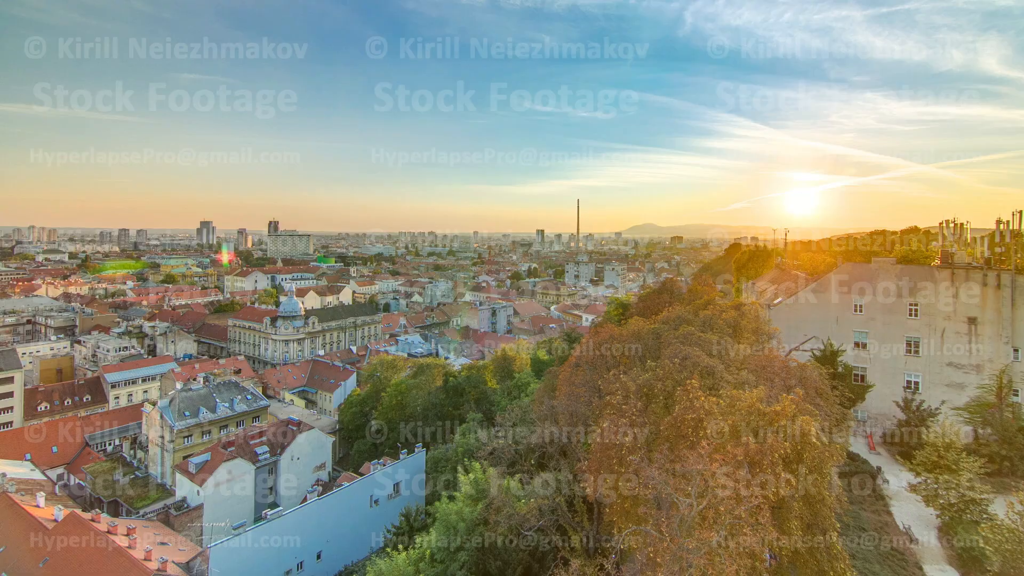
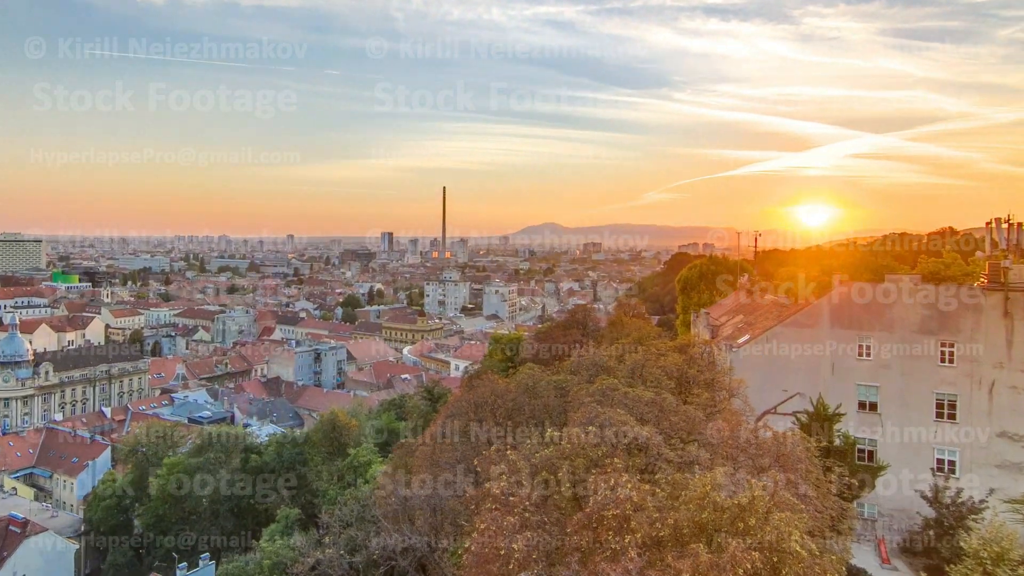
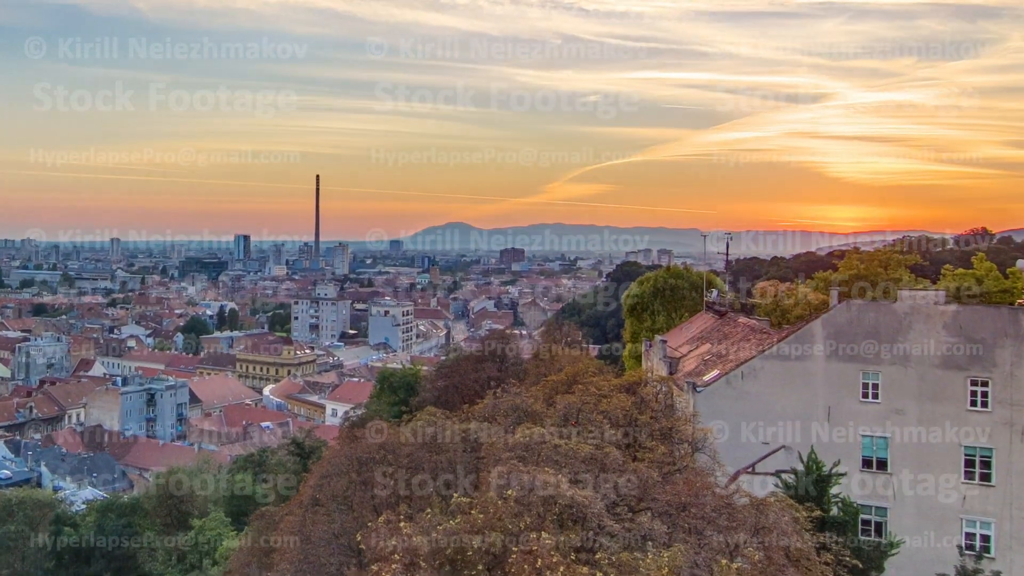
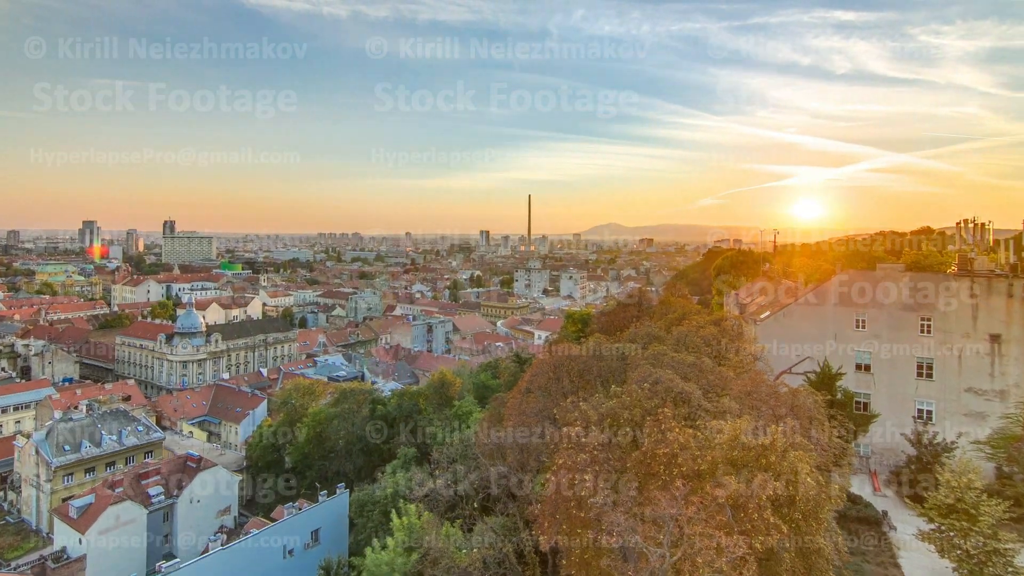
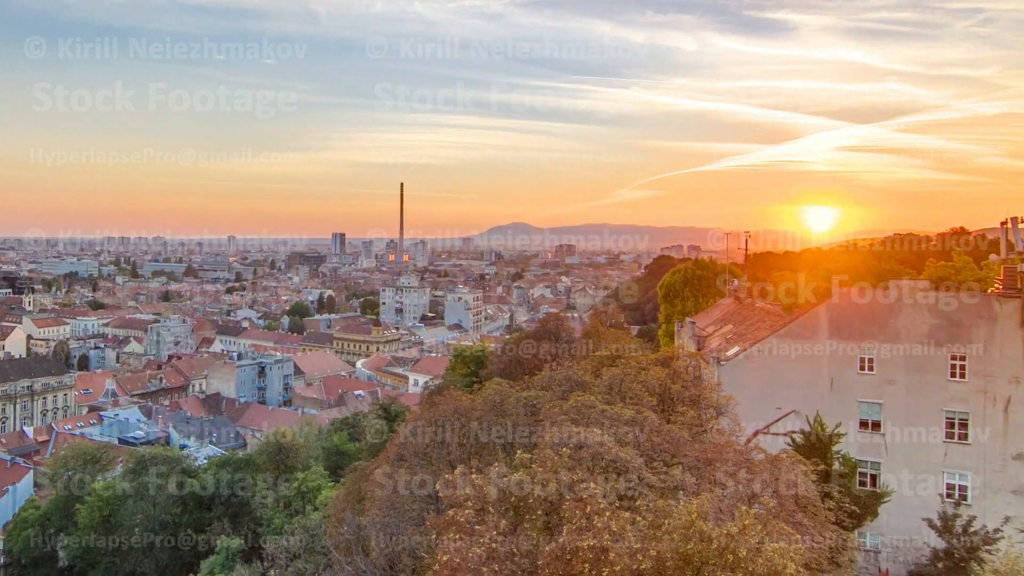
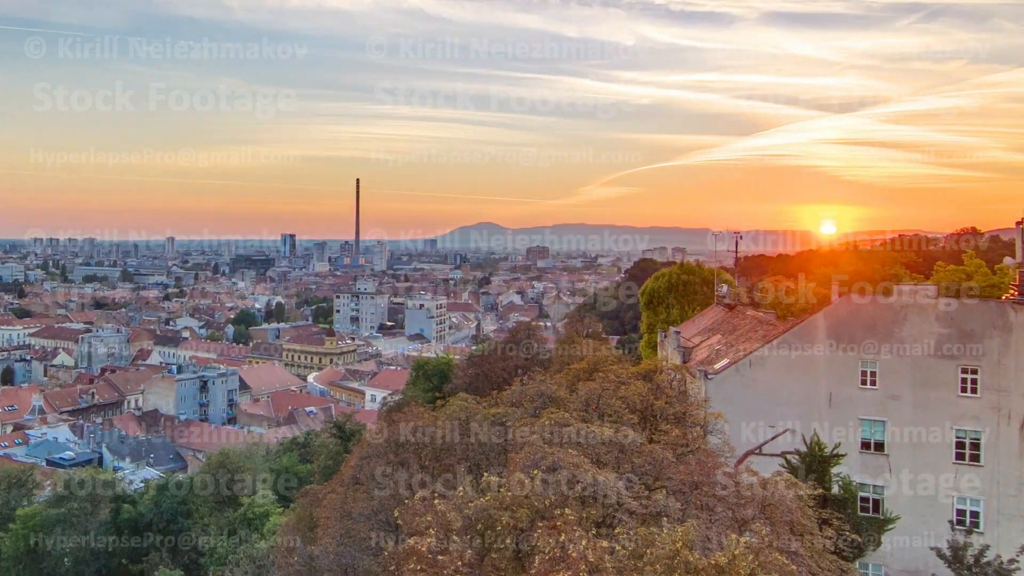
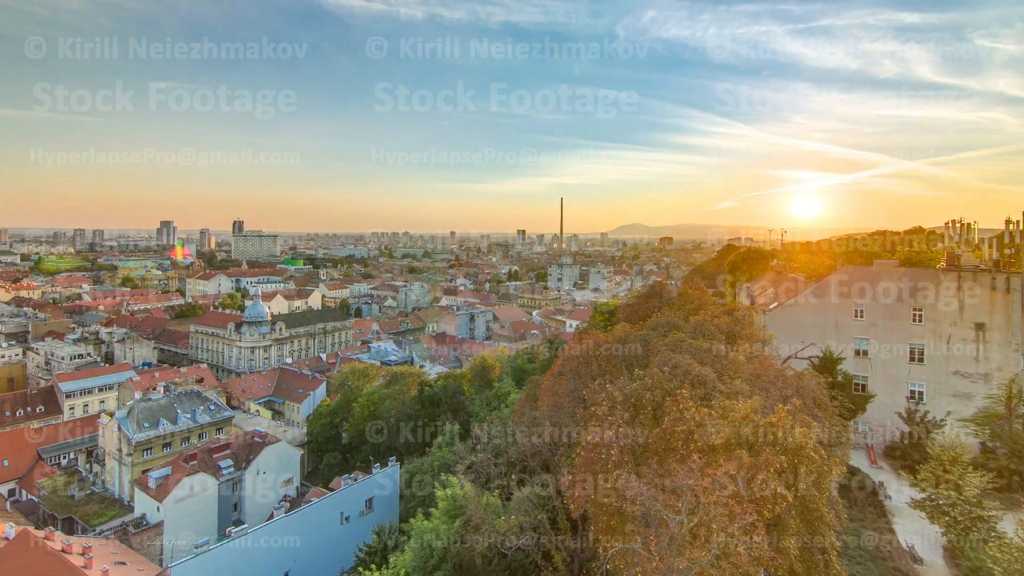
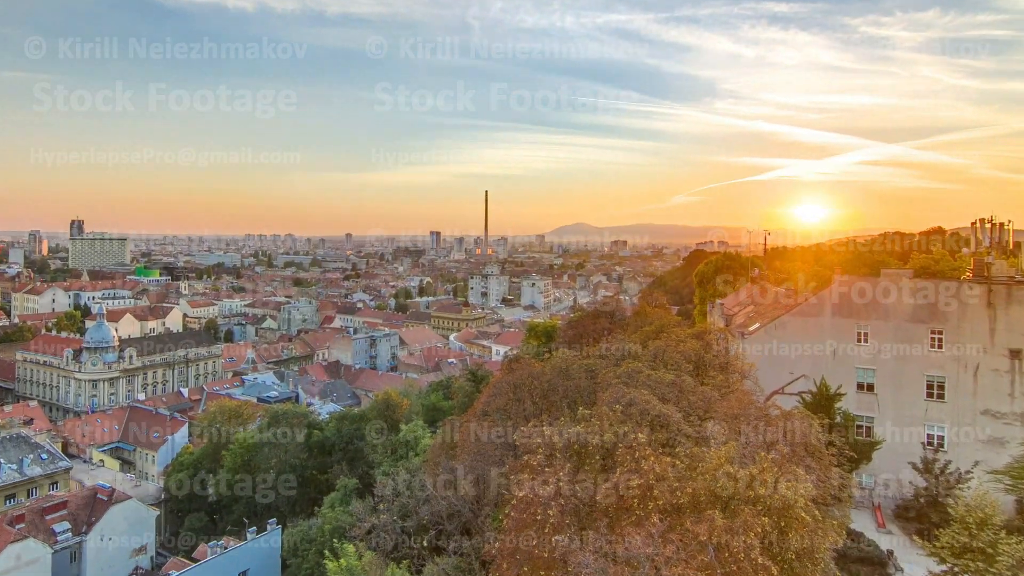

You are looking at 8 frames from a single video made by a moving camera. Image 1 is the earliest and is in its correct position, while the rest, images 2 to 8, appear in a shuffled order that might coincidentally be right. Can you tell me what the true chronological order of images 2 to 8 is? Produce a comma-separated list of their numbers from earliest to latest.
7, 4, 8, 2, 5, 6, 3
